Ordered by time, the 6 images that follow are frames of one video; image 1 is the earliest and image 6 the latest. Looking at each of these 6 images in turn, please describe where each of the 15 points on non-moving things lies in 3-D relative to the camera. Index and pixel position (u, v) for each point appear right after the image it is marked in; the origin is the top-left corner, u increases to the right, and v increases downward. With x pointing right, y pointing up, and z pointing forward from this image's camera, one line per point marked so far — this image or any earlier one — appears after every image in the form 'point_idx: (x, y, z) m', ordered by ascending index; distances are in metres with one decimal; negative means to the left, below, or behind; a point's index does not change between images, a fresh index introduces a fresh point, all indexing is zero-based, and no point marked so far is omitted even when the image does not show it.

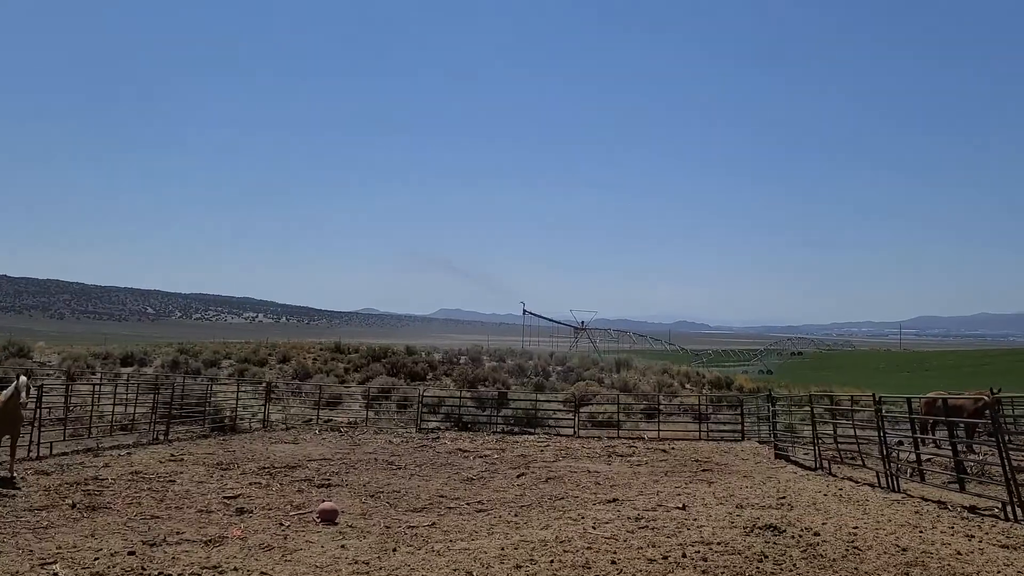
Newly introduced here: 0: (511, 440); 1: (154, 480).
0: (0.0, -3.1, +16.7) m
1: (-4.3, -2.3, +10.0) m
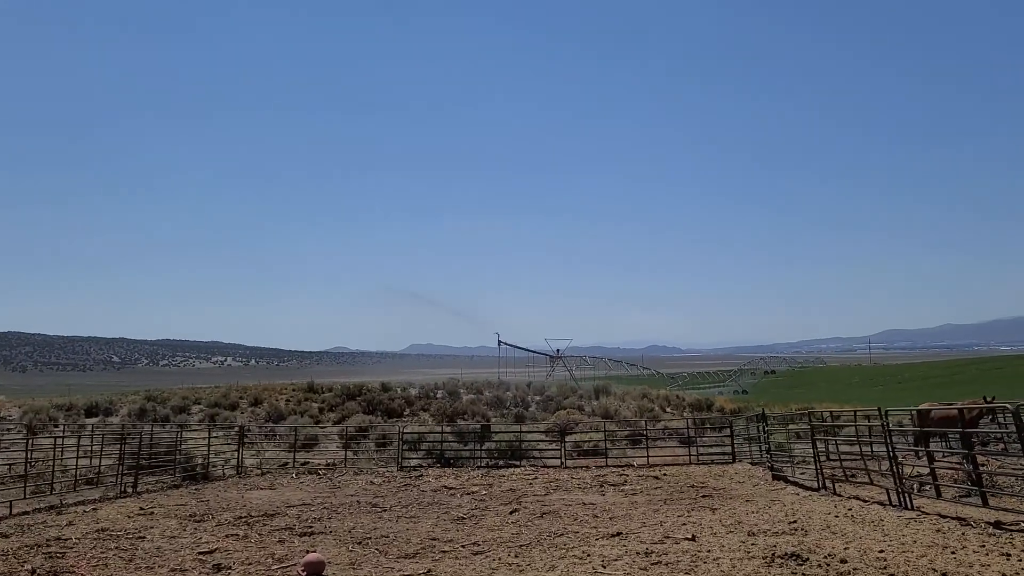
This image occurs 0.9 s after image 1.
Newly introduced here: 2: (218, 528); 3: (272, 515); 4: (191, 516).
0: (-0.3, -3.6, +16.1) m
1: (-4.4, -2.8, +9.3) m
2: (-3.5, -2.9, +10.0) m
3: (-3.2, -3.0, +11.1) m
4: (-4.4, -3.1, +11.3) m
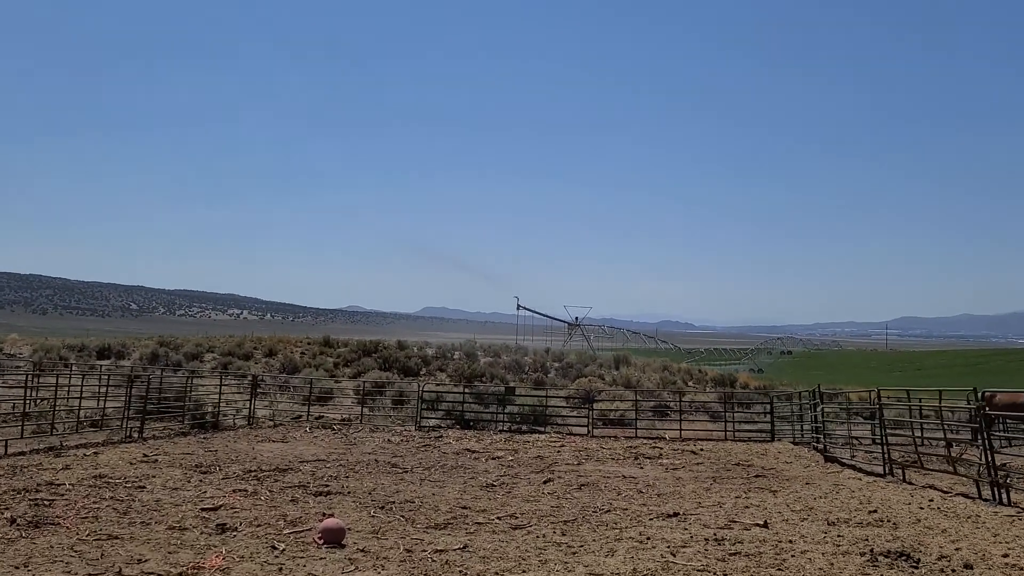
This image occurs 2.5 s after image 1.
0: (+0.2, -2.8, +15.2) m
1: (-4.0, -2.0, +8.5) m
2: (-3.2, -2.1, +9.2) m
3: (-2.8, -2.2, +10.2) m
4: (-4.0, -2.3, +10.5) m
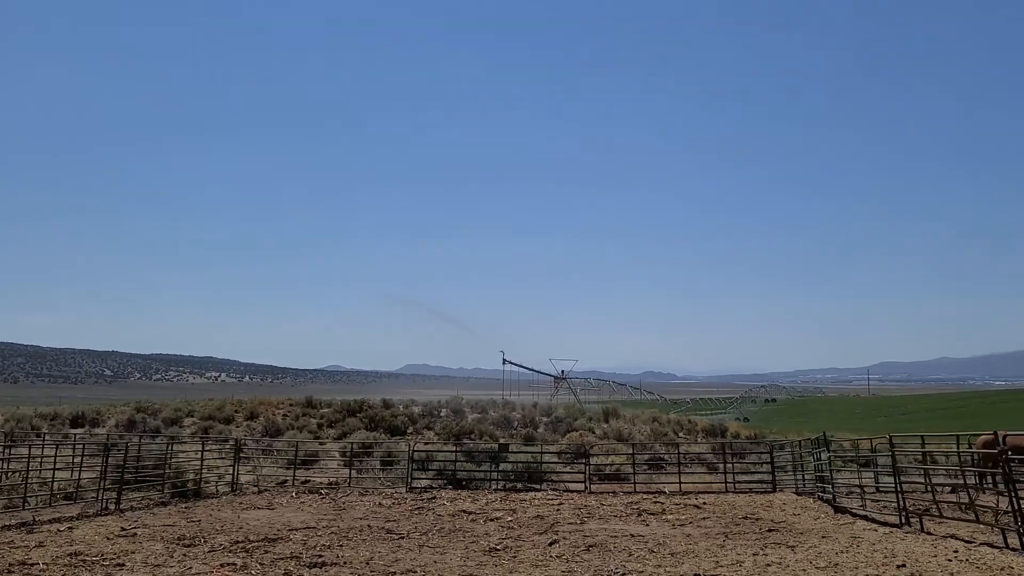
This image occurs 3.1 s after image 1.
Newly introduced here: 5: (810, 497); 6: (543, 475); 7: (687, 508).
0: (+0.1, -3.7, +14.7) m
1: (-3.9, -2.6, +7.9) m
2: (-3.1, -2.8, +8.6) m
3: (-2.8, -2.9, +9.7) m
4: (-4.0, -3.0, +9.9) m
5: (+4.9, -3.5, +13.7) m
6: (+0.7, -4.1, +18.3) m
7: (+2.7, -3.4, +12.9) m
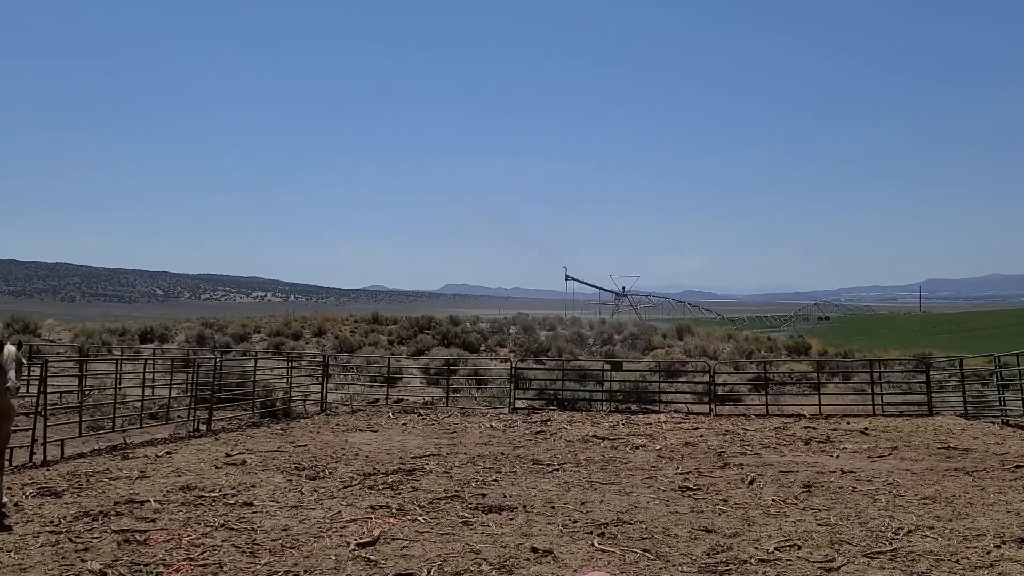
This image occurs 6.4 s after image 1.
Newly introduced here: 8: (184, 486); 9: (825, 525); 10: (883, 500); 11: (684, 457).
0: (+2.1, -2.1, +13.1) m
1: (-2.3, -1.7, +6.5) m
2: (-1.4, -1.8, +7.2) m
3: (-1.0, -1.8, +8.2) m
4: (-2.2, -1.9, +8.5) m
5: (+6.9, -2.0, +11.9) m
6: (+2.9, -2.2, +16.7) m
7: (+4.6, -2.0, +11.2) m
8: (-2.9, -1.8, +7.5) m
9: (+2.1, -1.6, +5.7) m
10: (+2.9, -1.7, +6.6) m
11: (+1.9, -1.9, +9.4) m
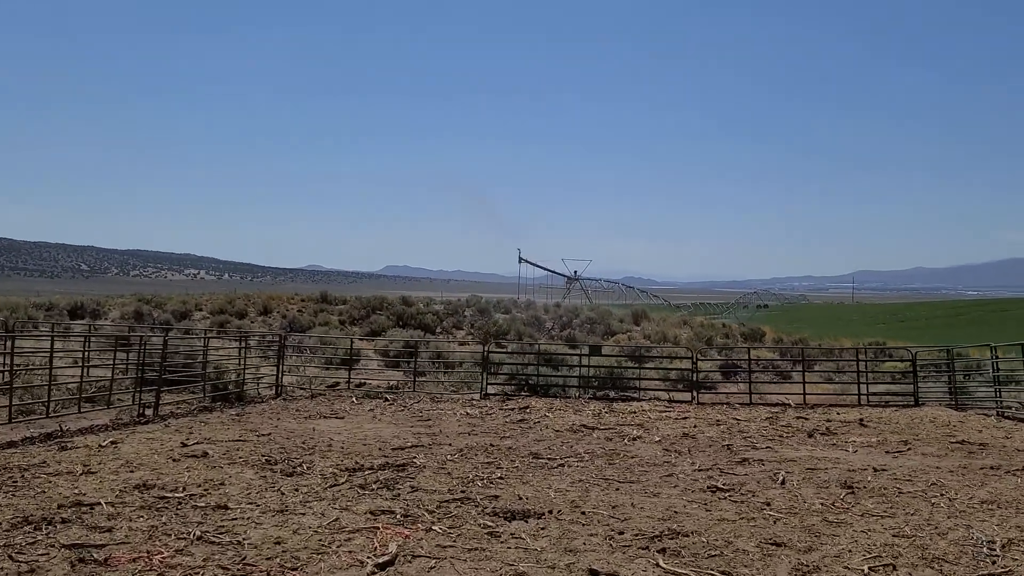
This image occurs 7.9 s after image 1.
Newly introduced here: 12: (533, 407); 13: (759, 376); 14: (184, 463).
0: (+1.8, -1.8, +12.4) m
1: (-2.1, -1.5, +5.5) m
2: (-1.3, -1.5, +6.2) m
3: (-1.0, -1.6, +7.3) m
4: (-2.2, -1.6, +7.5) m
5: (+6.6, -1.8, +11.5) m
6: (+2.3, -1.8, +16.1) m
7: (+4.4, -1.8, +10.7) m
8: (-2.9, -1.5, +6.4) m
9: (+2.3, -1.5, +5.0) m
10: (+3.0, -1.5, +5.9) m
11: (+1.8, -1.7, +8.7) m
12: (+0.3, -1.8, +12.8) m
13: (+5.3, -1.9, +18.1) m
14: (-3.0, -1.6, +7.5) m
